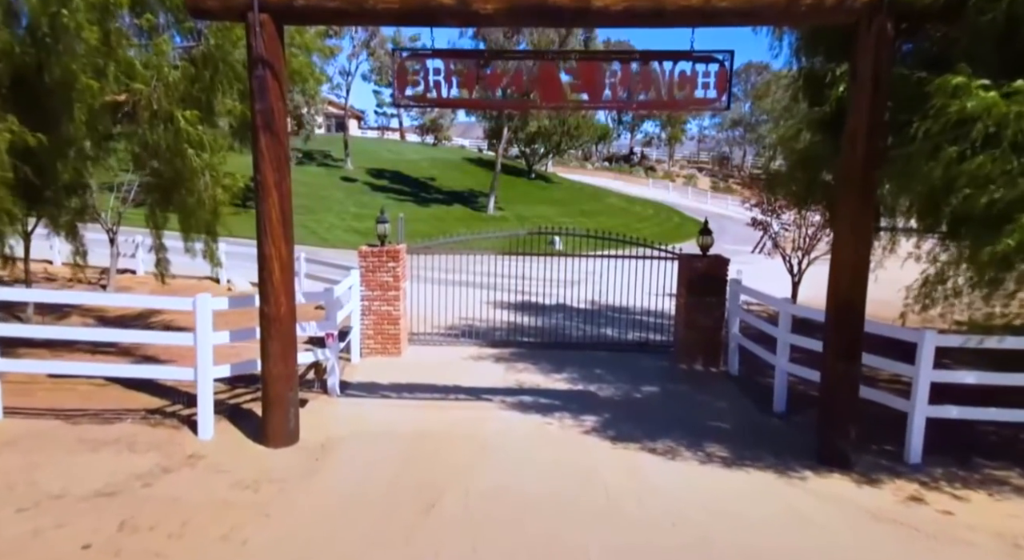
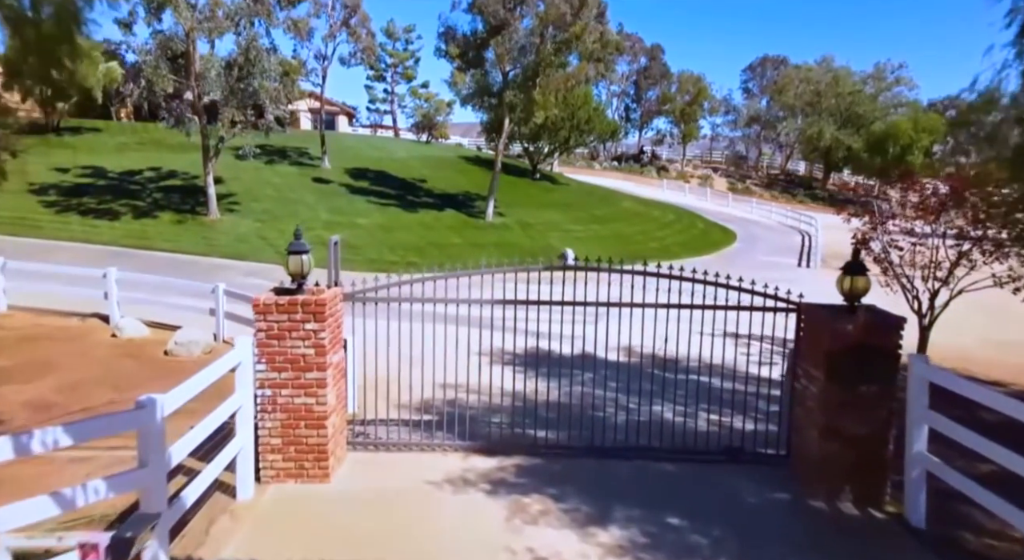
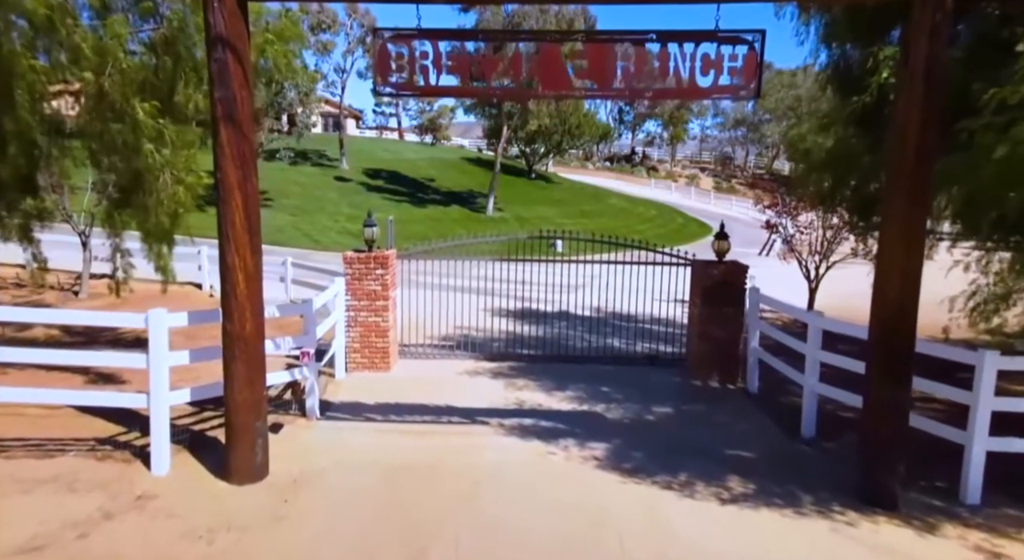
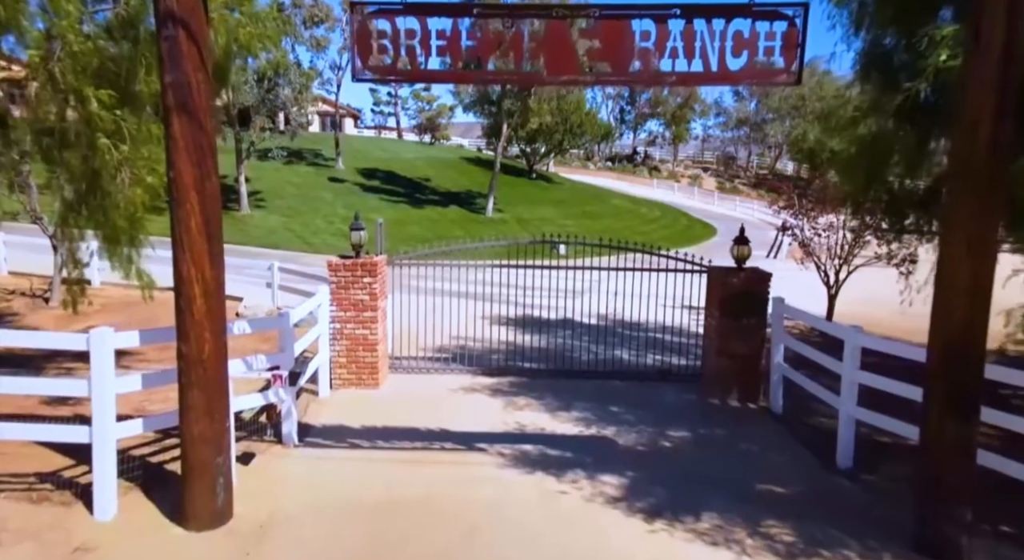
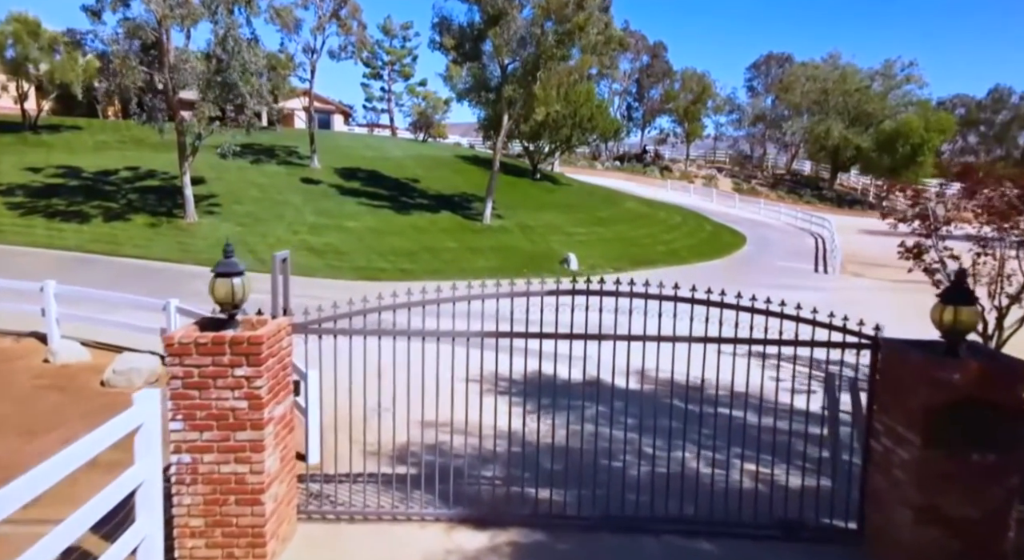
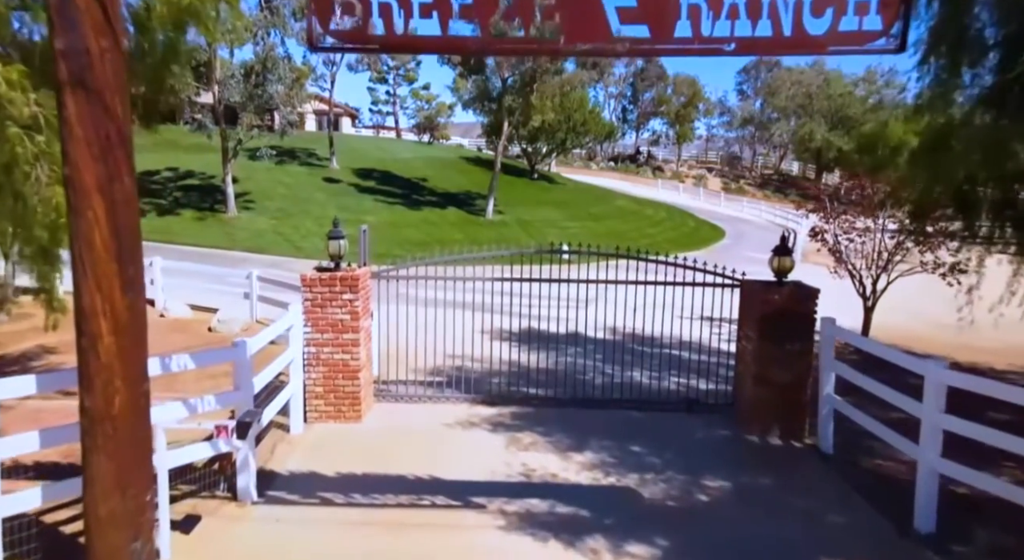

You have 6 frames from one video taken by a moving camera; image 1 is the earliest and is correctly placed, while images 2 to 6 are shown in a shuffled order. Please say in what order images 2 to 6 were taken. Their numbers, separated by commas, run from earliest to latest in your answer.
3, 4, 6, 2, 5
